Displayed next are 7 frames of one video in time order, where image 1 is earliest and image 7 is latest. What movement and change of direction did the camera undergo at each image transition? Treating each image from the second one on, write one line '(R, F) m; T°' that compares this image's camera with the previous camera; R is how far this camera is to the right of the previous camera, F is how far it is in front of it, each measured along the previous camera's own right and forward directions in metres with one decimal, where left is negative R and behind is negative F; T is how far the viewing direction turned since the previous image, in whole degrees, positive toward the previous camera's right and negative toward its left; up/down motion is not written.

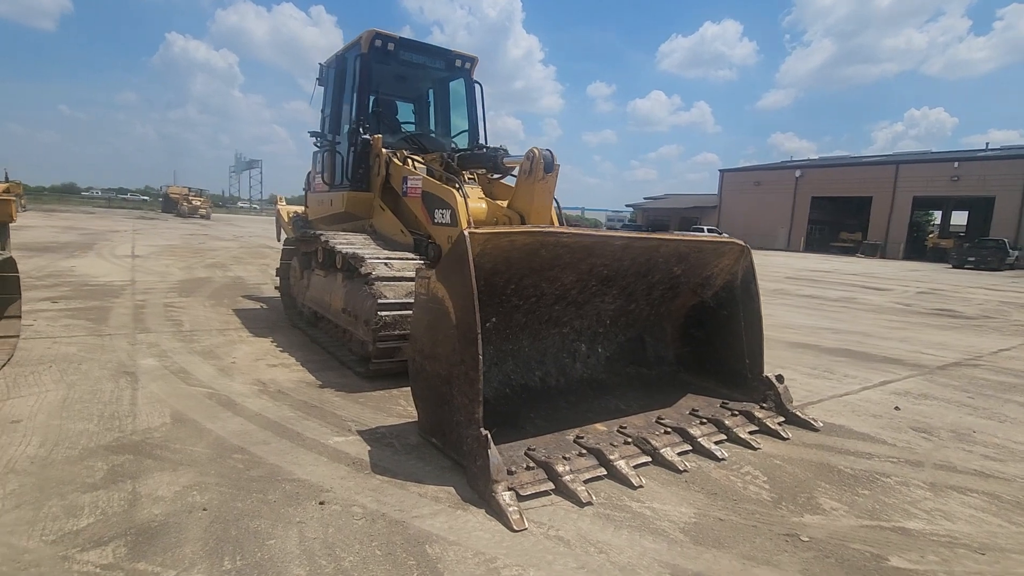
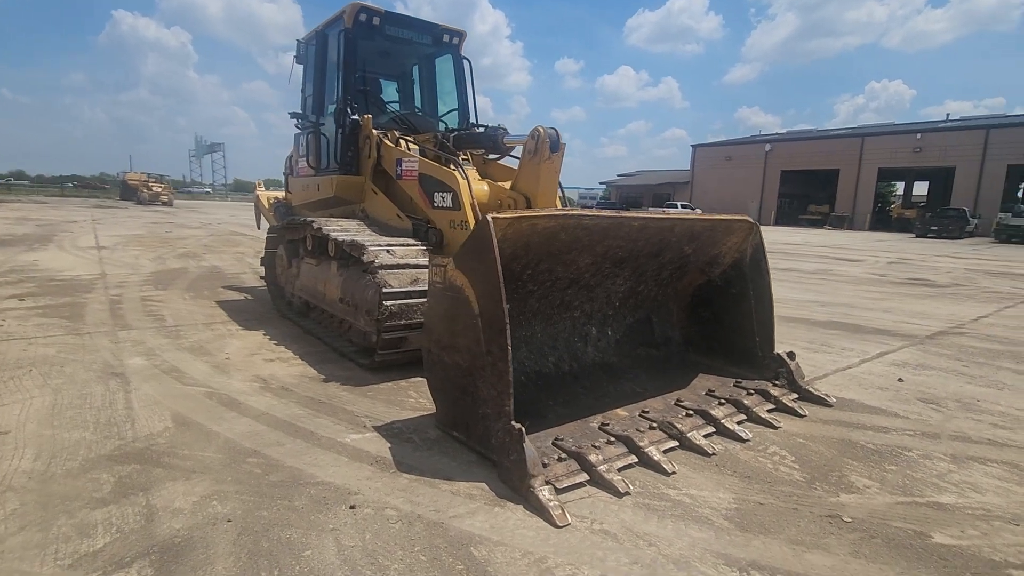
(-0.3, +0.1) m; +3°
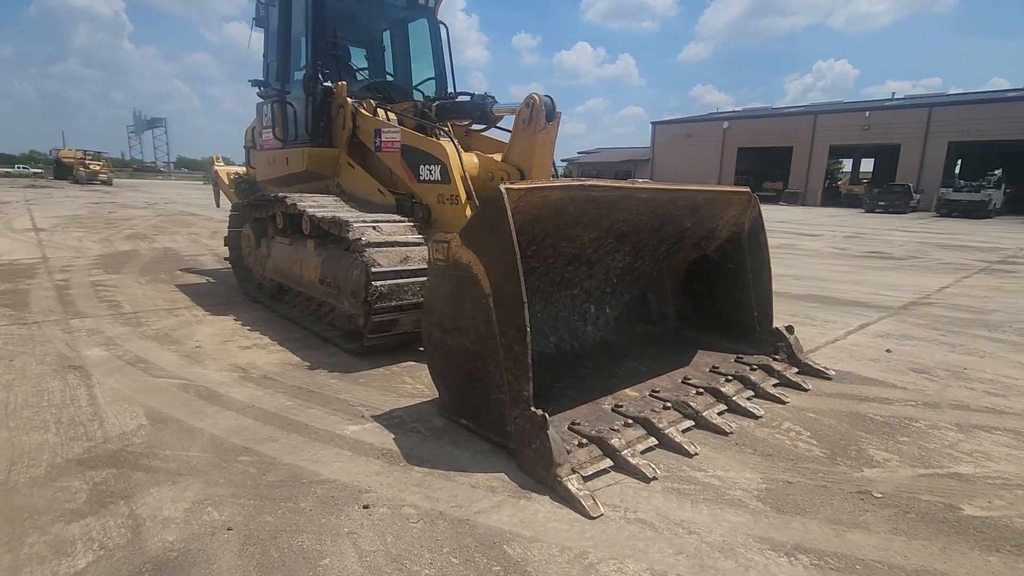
(-0.3, +0.2) m; +4°
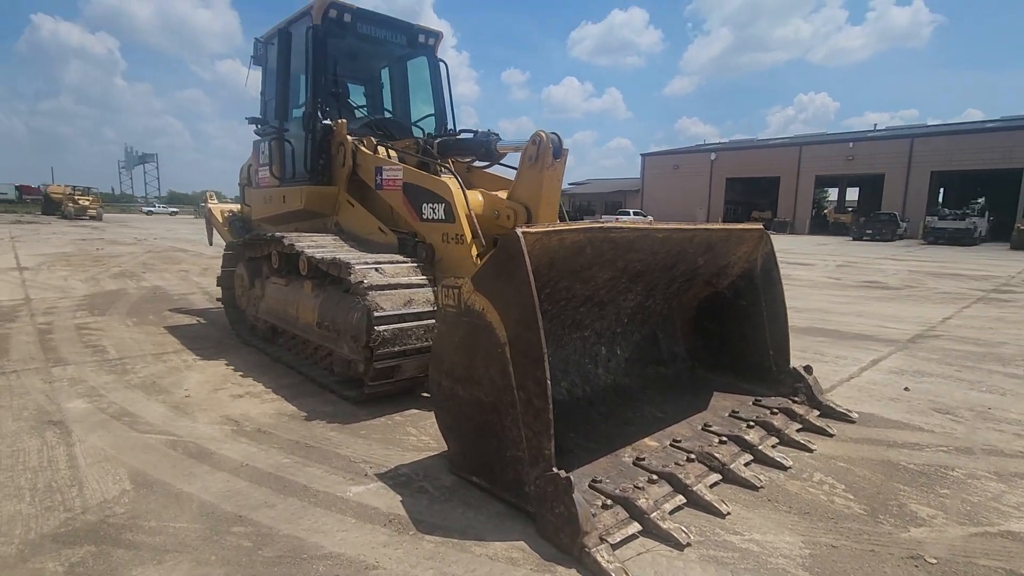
(-0.1, +0.2) m; +1°
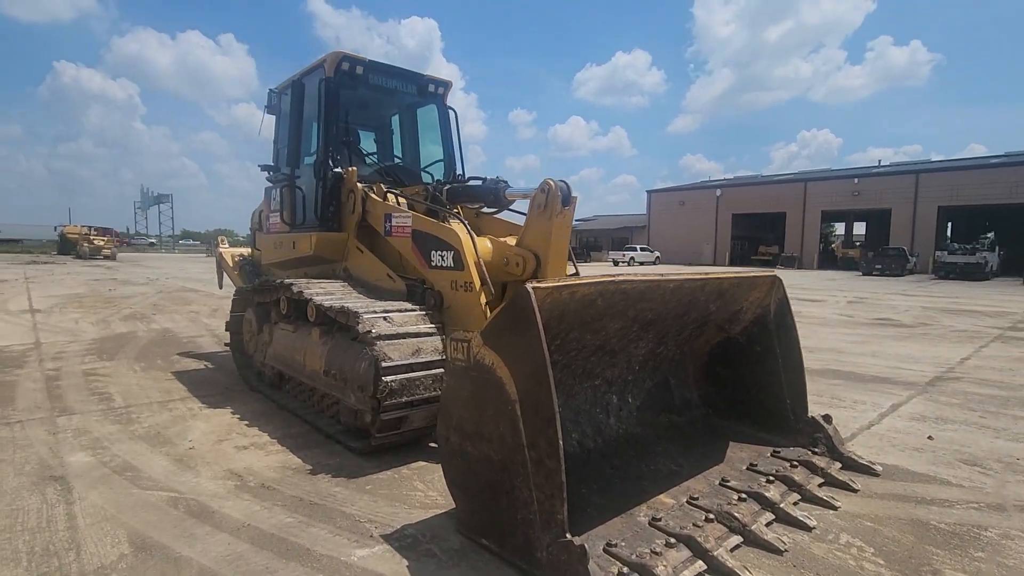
(0.0, 0.0) m; -1°
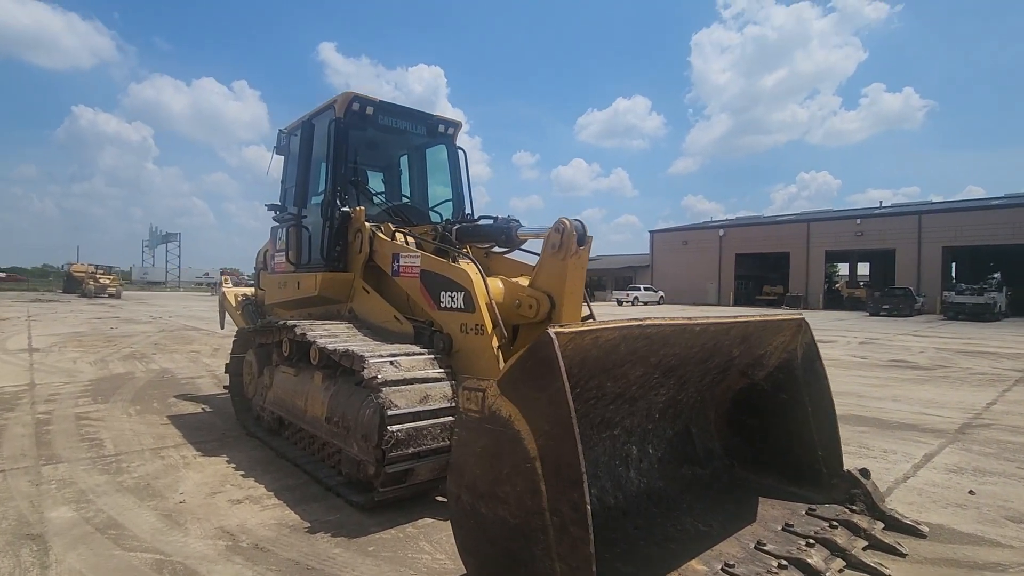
(-0.1, +0.2) m; 0°
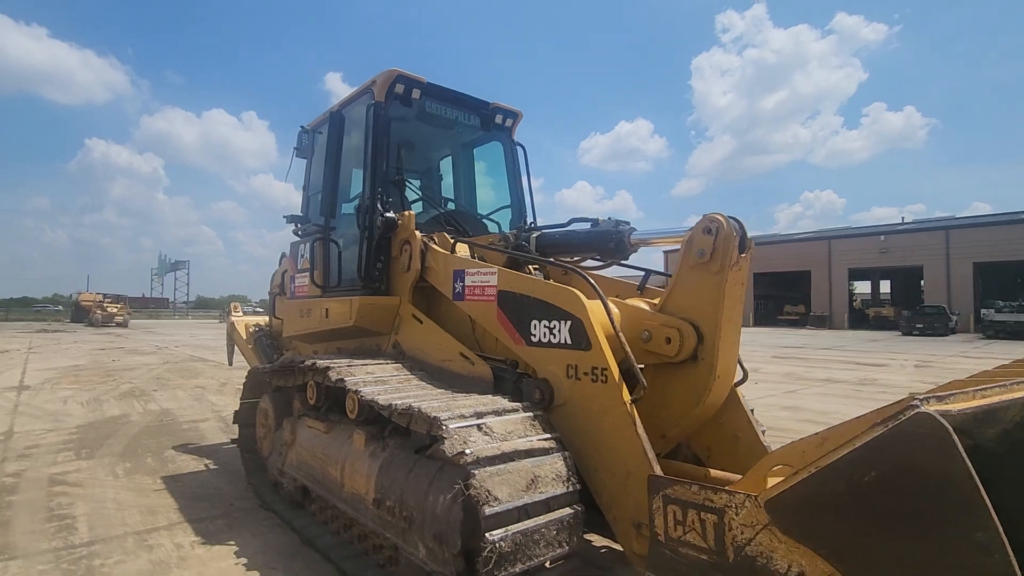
(-0.7, +1.3) m; -1°
